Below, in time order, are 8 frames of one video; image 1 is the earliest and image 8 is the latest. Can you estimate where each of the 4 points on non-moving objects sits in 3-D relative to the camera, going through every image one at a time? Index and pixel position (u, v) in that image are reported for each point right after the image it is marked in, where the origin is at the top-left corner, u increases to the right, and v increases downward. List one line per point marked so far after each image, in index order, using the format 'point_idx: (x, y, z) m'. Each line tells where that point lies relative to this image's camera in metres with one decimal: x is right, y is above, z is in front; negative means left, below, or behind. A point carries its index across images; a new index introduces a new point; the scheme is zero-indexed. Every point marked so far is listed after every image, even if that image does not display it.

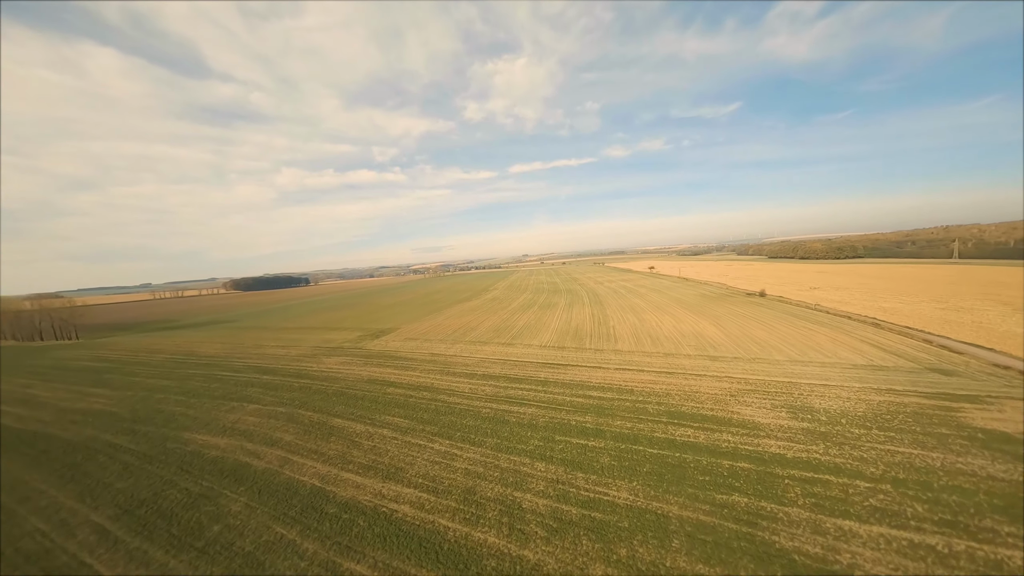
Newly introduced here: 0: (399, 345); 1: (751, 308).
0: (-4.0, -2.1, +13.2) m
1: (+10.5, -1.0, +16.5) m
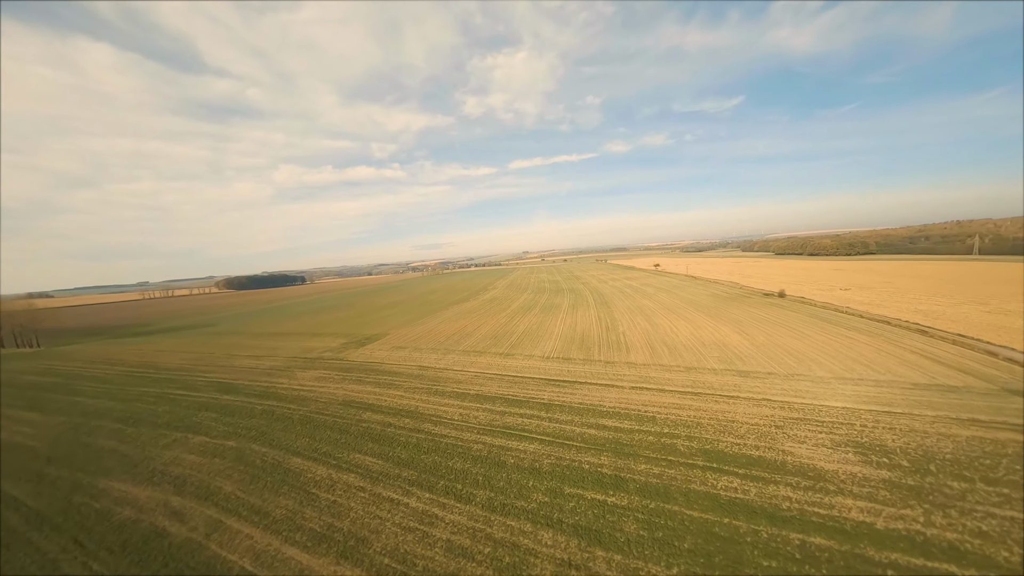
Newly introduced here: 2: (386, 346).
0: (-4.0, -2.2, +11.8) m
1: (+10.5, -1.0, +15.1) m
2: (-4.4, -2.0, +12.9) m
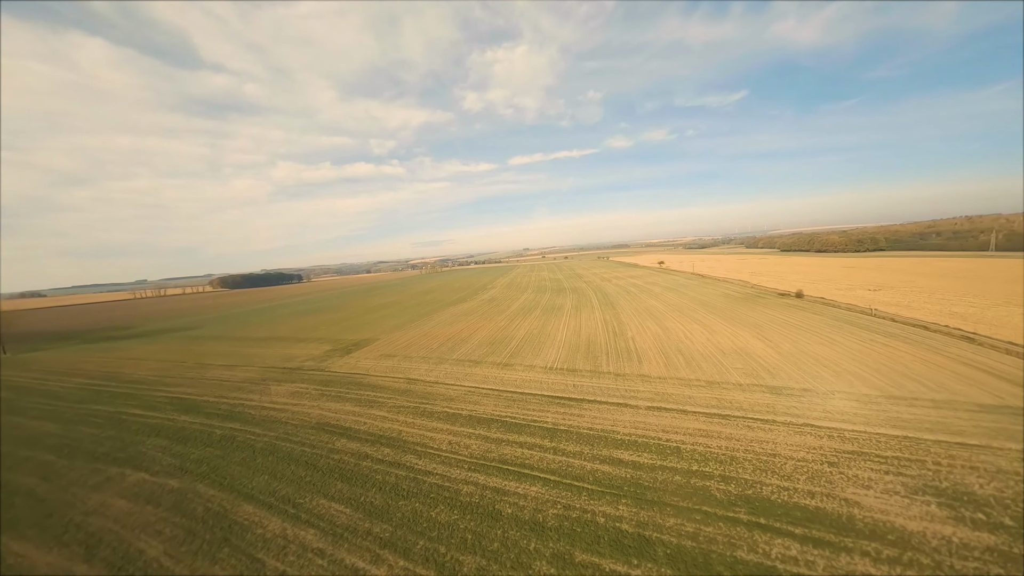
0: (-4.1, -2.3, +10.7) m
1: (+10.4, -1.0, +14.0) m
2: (-4.4, -2.1, +11.8) m
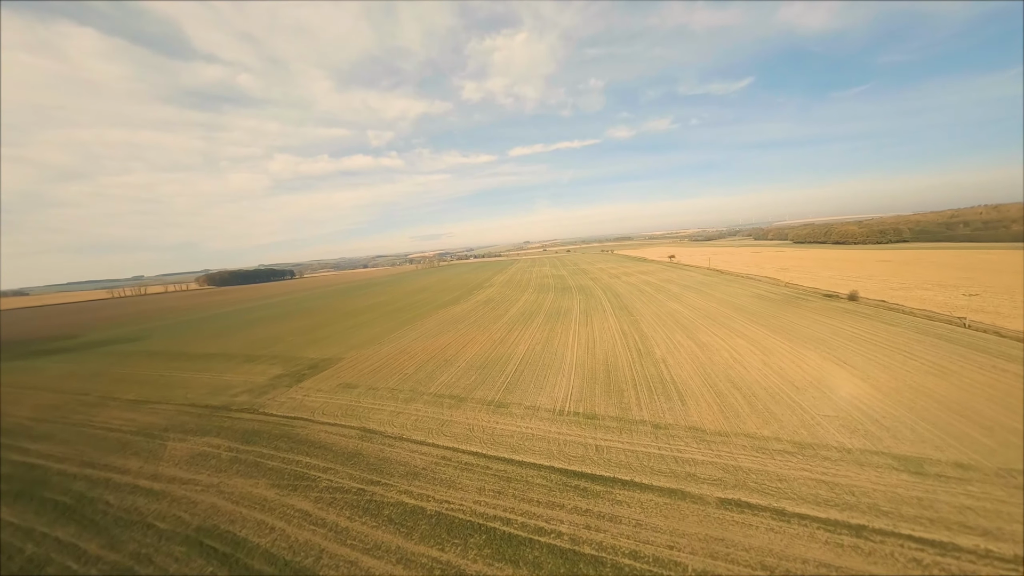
0: (-4.2, -2.5, +8.1) m
1: (+10.3, -1.1, +11.2) m
2: (-4.5, -2.4, +9.2) m
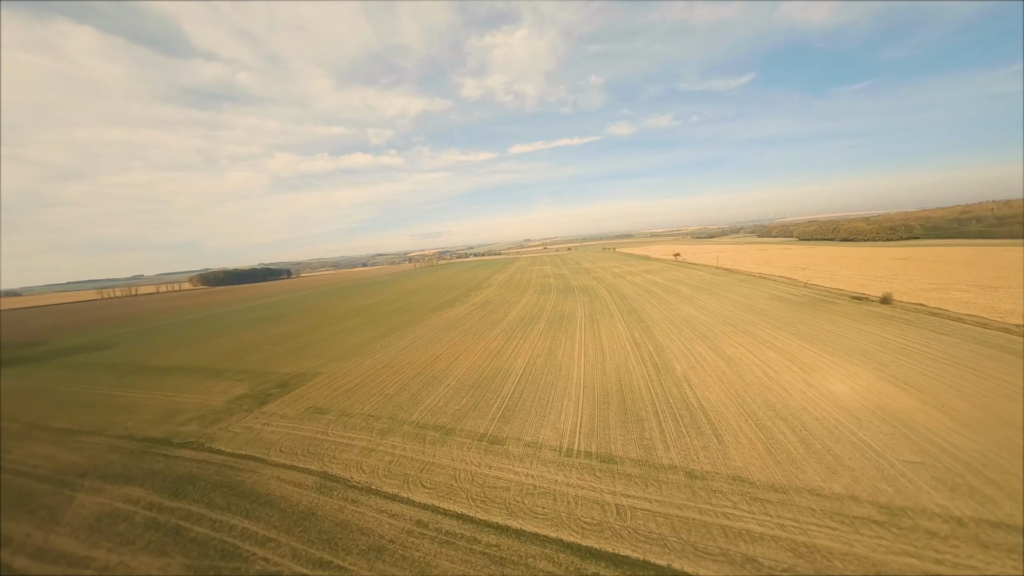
0: (-4.2, -2.7, +6.7) m
1: (+10.3, -1.2, +9.8) m
2: (-4.5, -2.5, +7.8) m
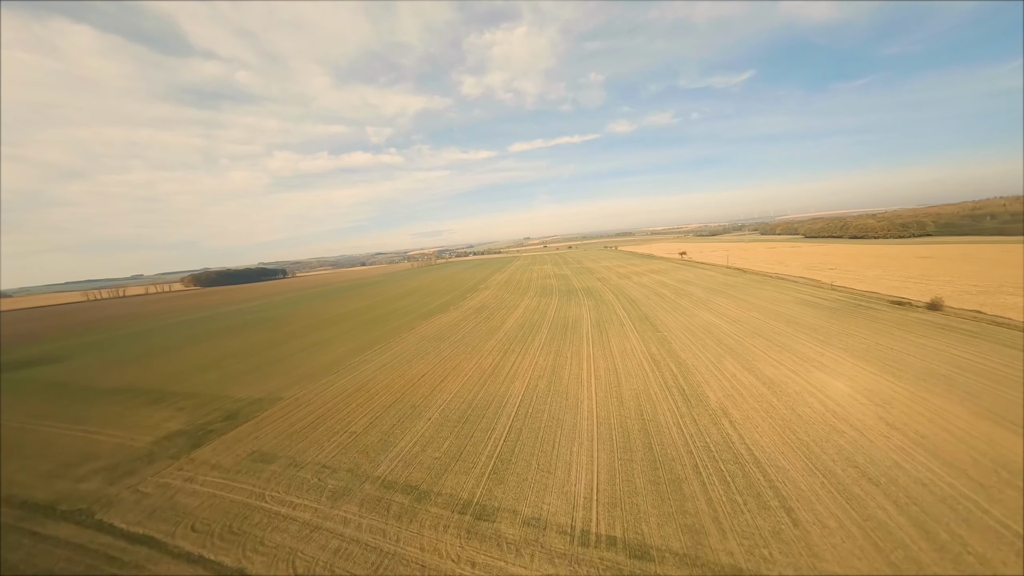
0: (-4.3, -2.9, +5.1) m
1: (+10.2, -1.4, +8.2) m
2: (-4.6, -2.8, +6.2) m
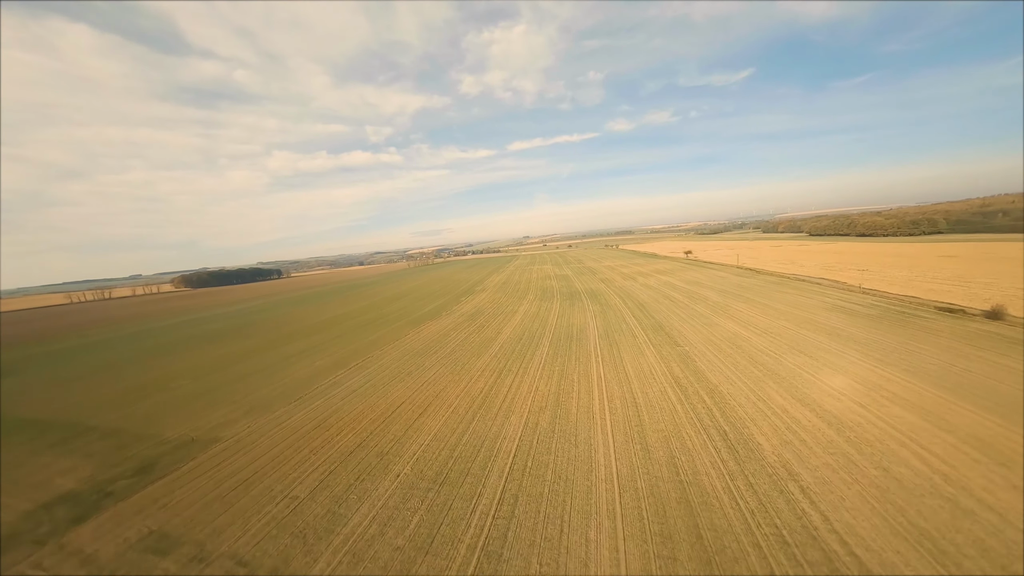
0: (-4.4, -3.2, +3.4) m
1: (+10.1, -1.6, +6.5) m
2: (-4.7, -3.0, +4.5) m
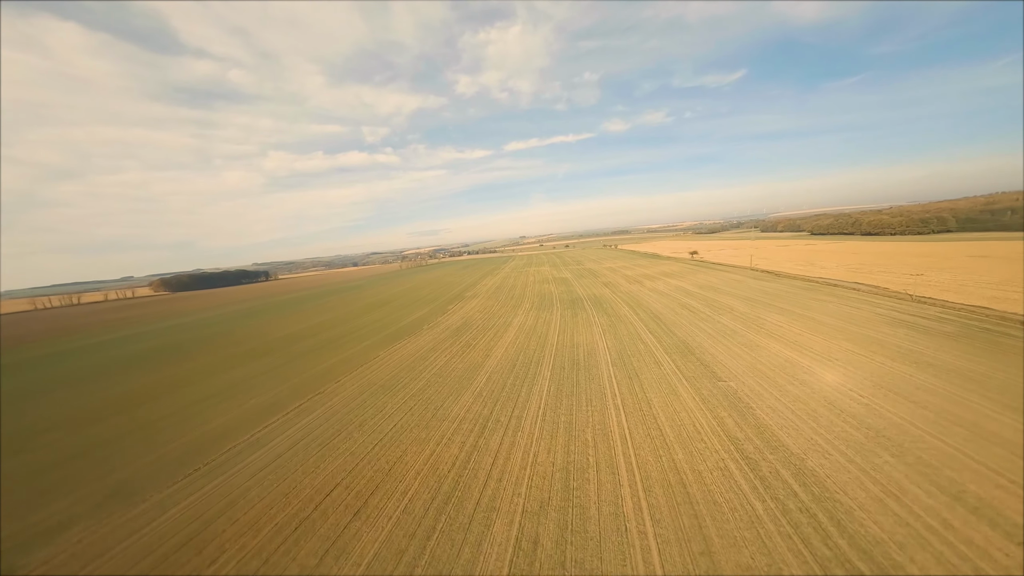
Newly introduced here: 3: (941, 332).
0: (-4.5, -3.6, +0.7) m
1: (+9.9, -1.9, +4.0) m
2: (-4.9, -3.4, +1.8) m
3: (+12.5, -1.1, +10.8) m
